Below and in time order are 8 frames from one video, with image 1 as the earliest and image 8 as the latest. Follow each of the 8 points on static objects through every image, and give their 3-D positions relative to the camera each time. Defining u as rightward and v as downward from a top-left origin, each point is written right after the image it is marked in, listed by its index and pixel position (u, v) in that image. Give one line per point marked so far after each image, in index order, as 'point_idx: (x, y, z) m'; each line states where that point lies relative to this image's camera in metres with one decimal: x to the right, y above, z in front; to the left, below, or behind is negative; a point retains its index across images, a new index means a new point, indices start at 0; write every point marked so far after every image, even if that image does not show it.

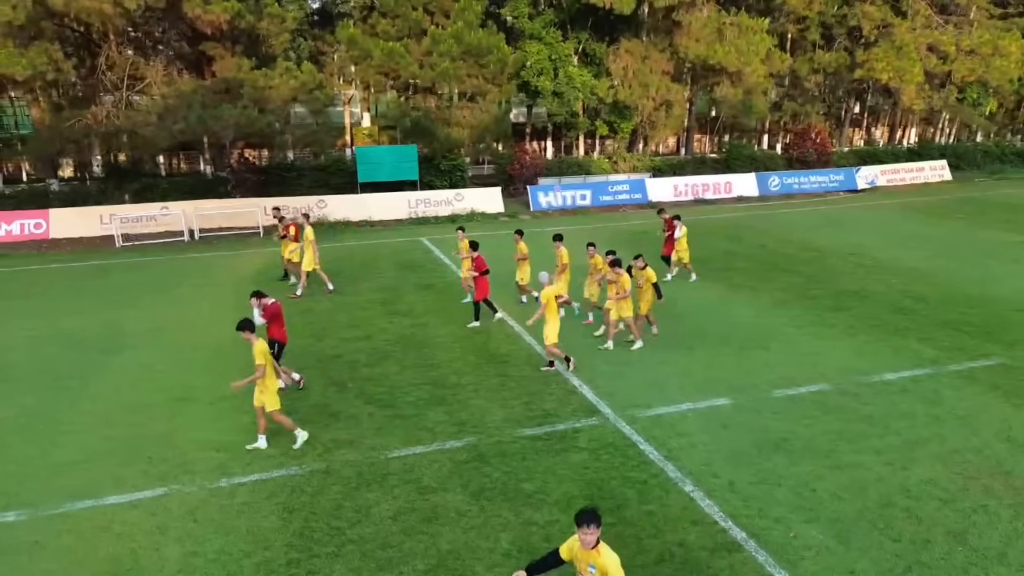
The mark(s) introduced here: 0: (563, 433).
0: (+0.7, -2.1, +8.9) m
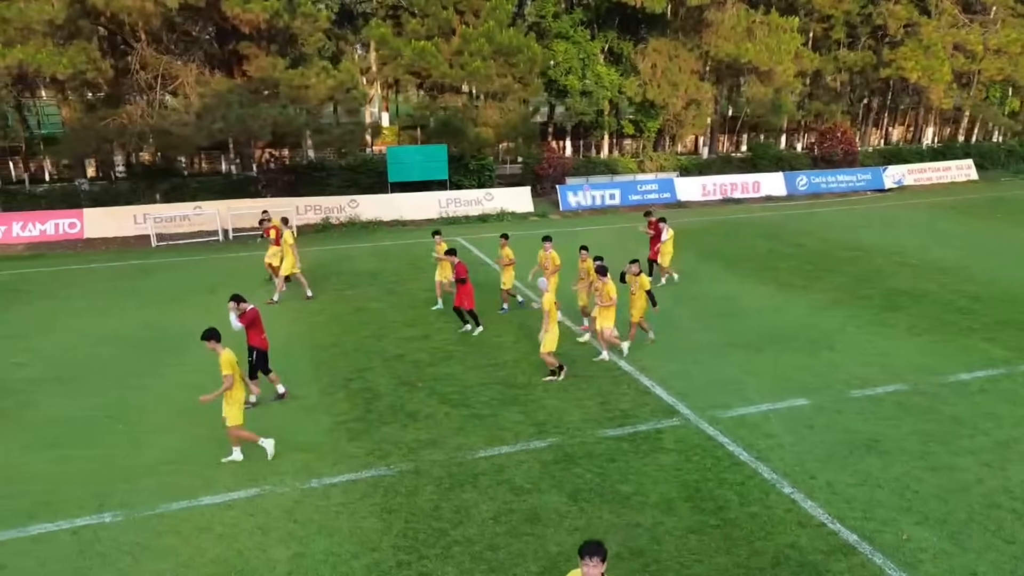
0: (+1.9, -2.0, +8.9) m
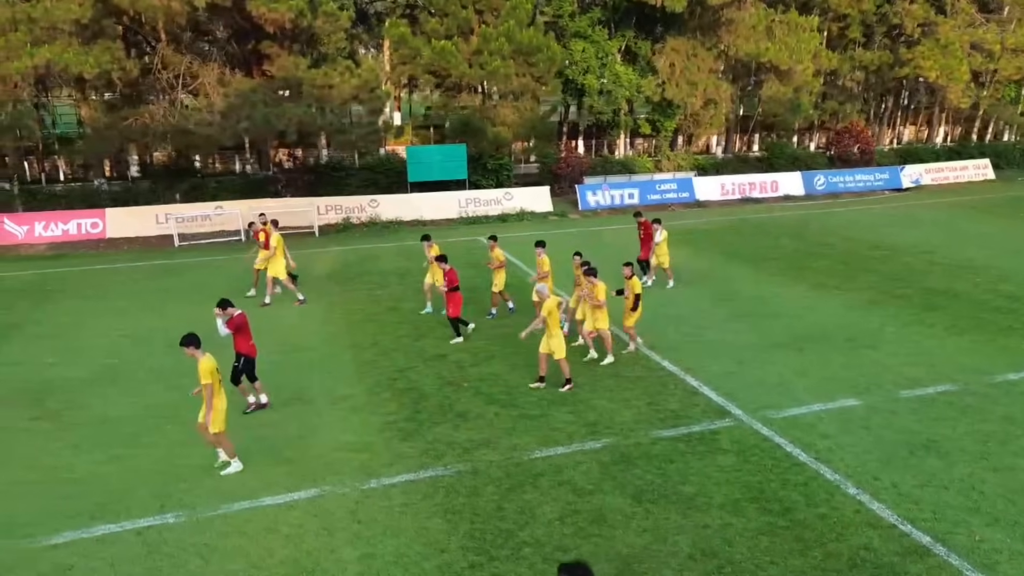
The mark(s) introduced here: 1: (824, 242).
0: (+2.6, -2.0, +8.8) m
1: (+9.6, +1.4, +19.4) m
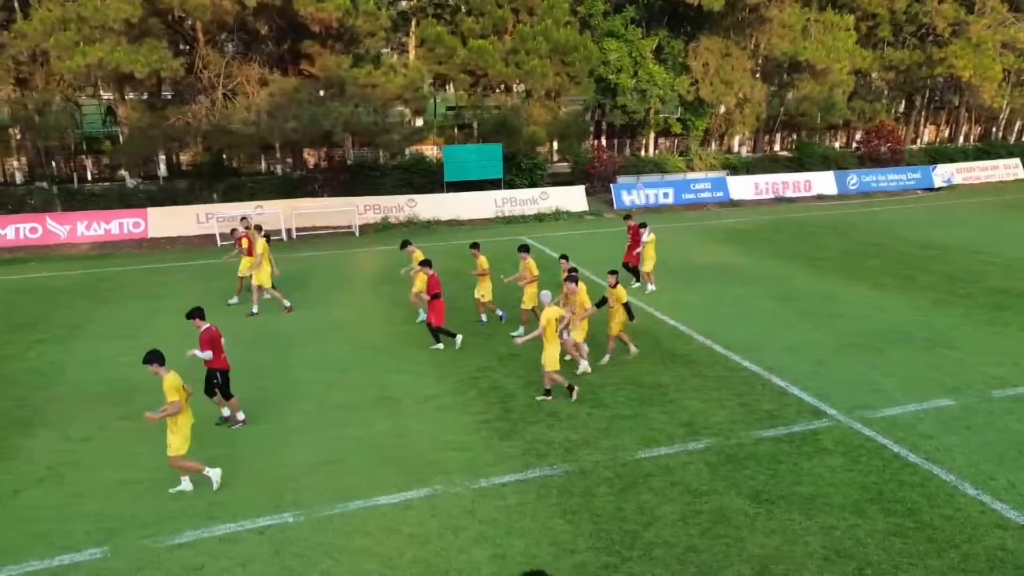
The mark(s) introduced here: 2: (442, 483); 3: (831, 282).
0: (+4.0, -2.0, +8.8) m
1: (+11.0, +1.4, +19.3) m
2: (-0.9, -2.5, +8.0) m
3: (+7.8, +0.1, +15.5) m
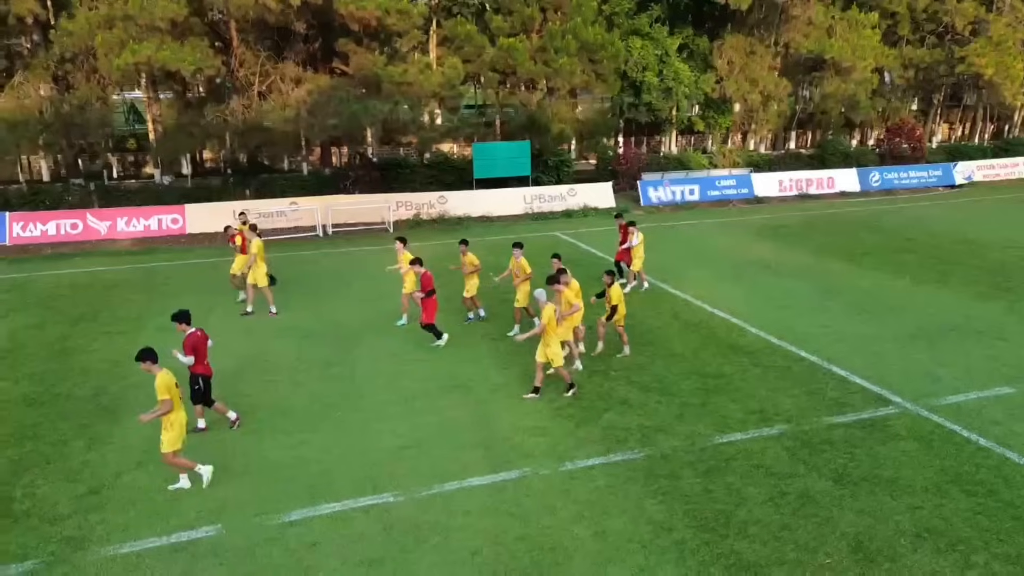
0: (+5.1, -1.9, +9.0) m
1: (+12.1, +1.6, +19.6) m
2: (+0.2, -2.3, +8.3) m
3: (+8.9, +0.3, +15.7) m
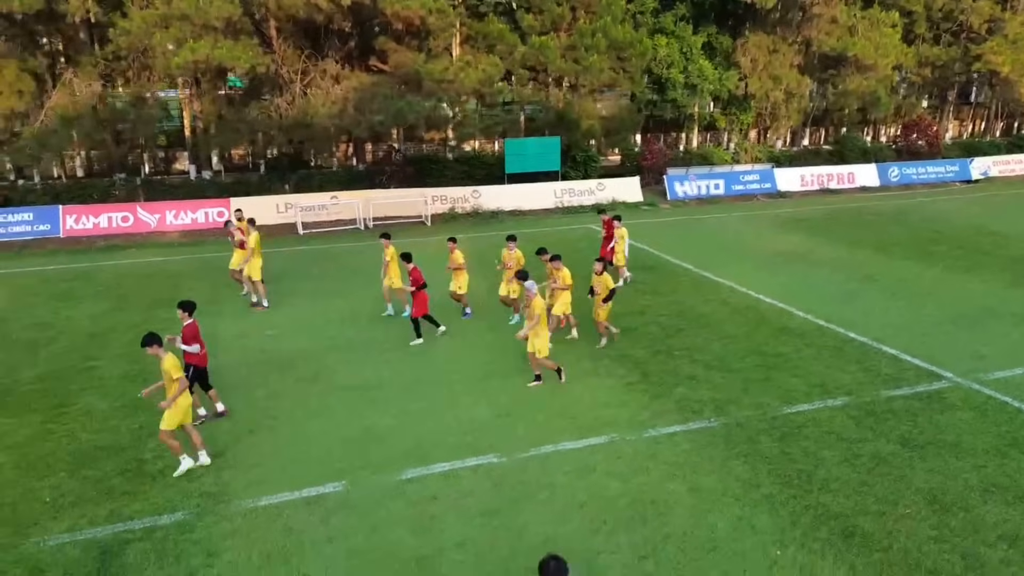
0: (+6.4, -1.6, +9.7) m
1: (+13.3, +1.9, +20.2) m
2: (+1.4, -2.0, +8.9) m
3: (+10.1, +0.6, +16.4) m
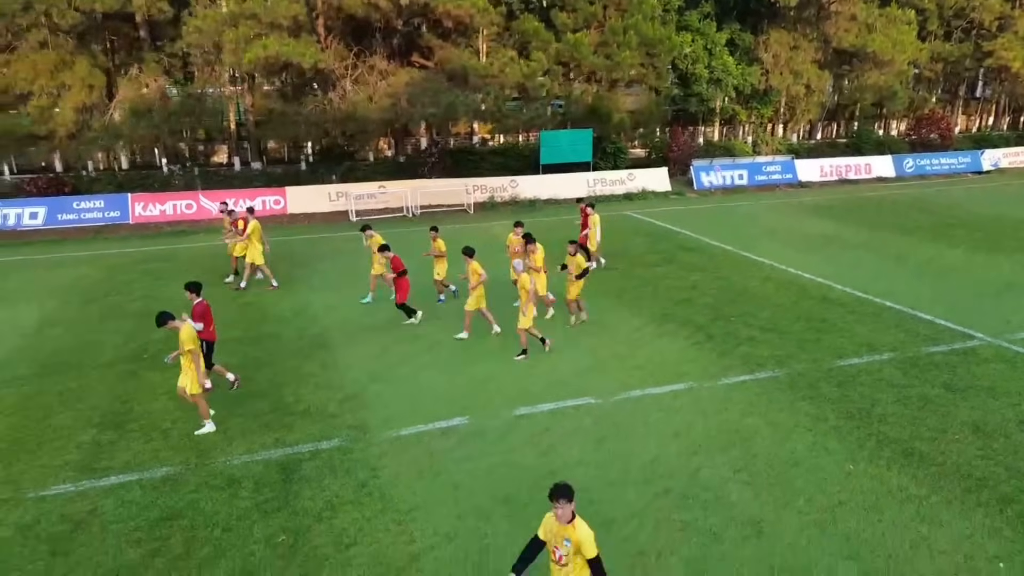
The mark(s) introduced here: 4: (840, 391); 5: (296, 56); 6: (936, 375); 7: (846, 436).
0: (+7.8, -1.1, +10.9) m
1: (+14.8, +2.5, +21.5) m
2: (+2.9, -1.5, +10.2) m
3: (+11.6, +1.2, +17.6) m
4: (+5.0, -1.6, +9.7) m
5: (-6.9, +7.3, +19.9) m
6: (+6.7, -1.4, +10.1) m
7: (+4.5, -2.0, +8.5) m
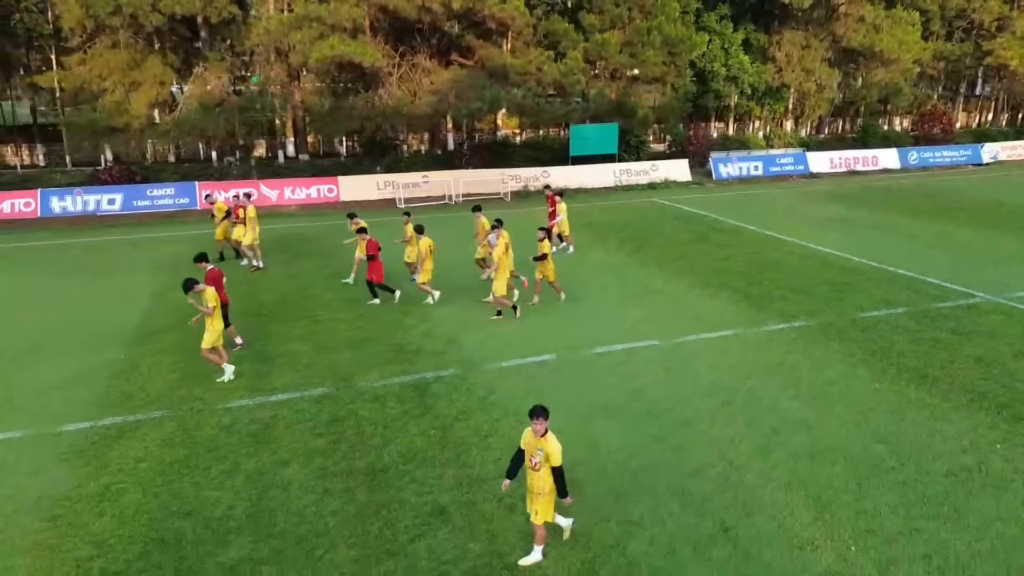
0: (+9.2, -0.4, +12.8) m
1: (+16.1, +3.2, +23.3) m
2: (+4.3, -0.8, +12.1) m
3: (+13.0, +1.9, +19.5) m
4: (+6.4, -0.9, +11.5) m
5: (-5.5, +8.0, +21.8) m
6: (+8.1, -0.7, +12.0) m
7: (+5.9, -1.3, +10.4) m
